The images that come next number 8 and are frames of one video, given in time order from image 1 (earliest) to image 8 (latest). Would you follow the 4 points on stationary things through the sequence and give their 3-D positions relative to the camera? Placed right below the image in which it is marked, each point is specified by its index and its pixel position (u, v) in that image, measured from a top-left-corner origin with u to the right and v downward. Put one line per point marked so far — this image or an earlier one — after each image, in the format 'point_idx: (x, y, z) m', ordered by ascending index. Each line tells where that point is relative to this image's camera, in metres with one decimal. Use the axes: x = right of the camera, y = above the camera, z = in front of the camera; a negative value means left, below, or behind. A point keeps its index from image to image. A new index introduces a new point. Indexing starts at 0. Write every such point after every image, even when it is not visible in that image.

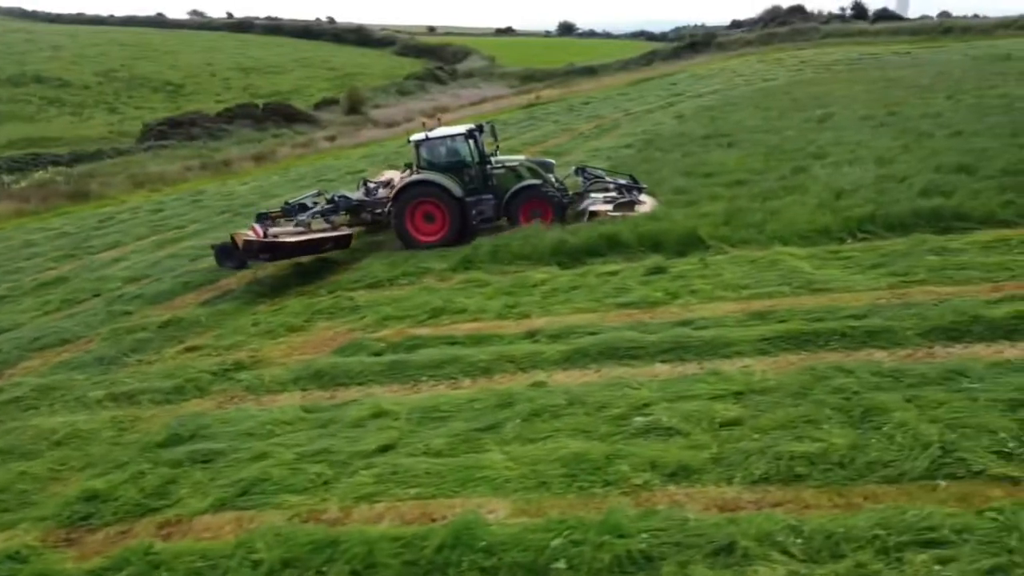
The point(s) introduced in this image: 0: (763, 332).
0: (+3.0, -0.5, +8.5) m
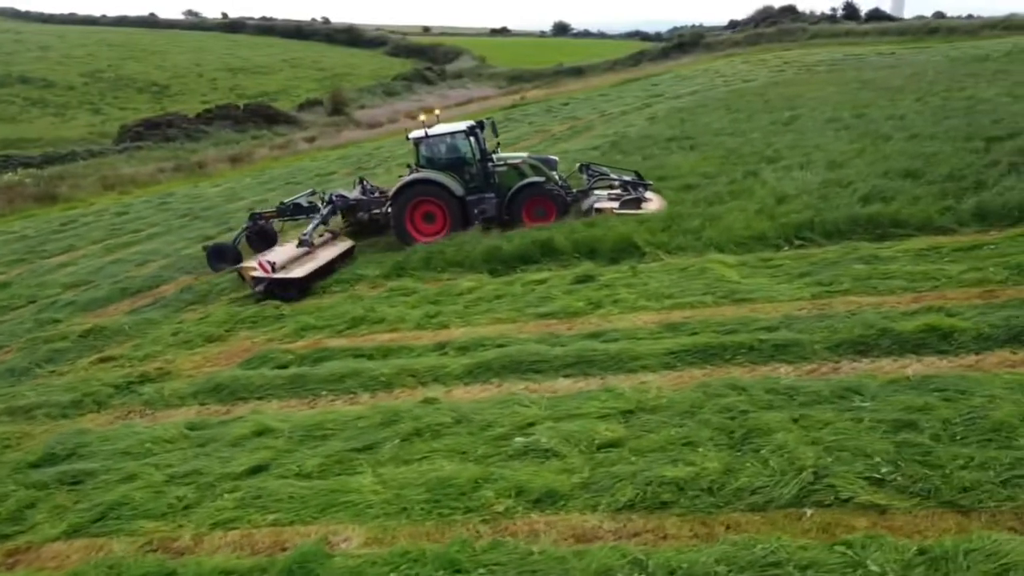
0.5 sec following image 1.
0: (+1.8, -0.6, +8.2) m
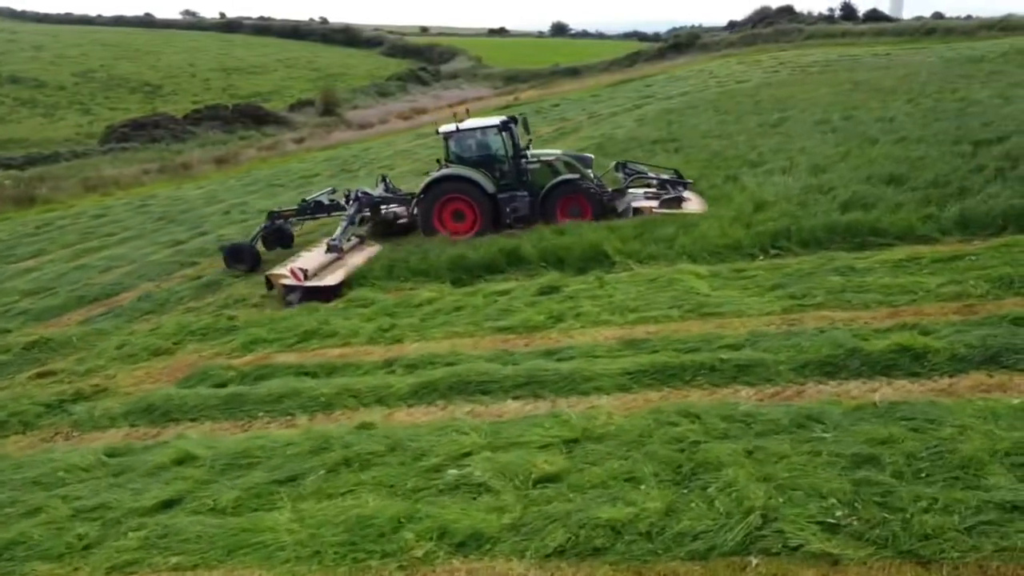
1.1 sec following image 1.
0: (+1.3, -0.8, +7.7) m
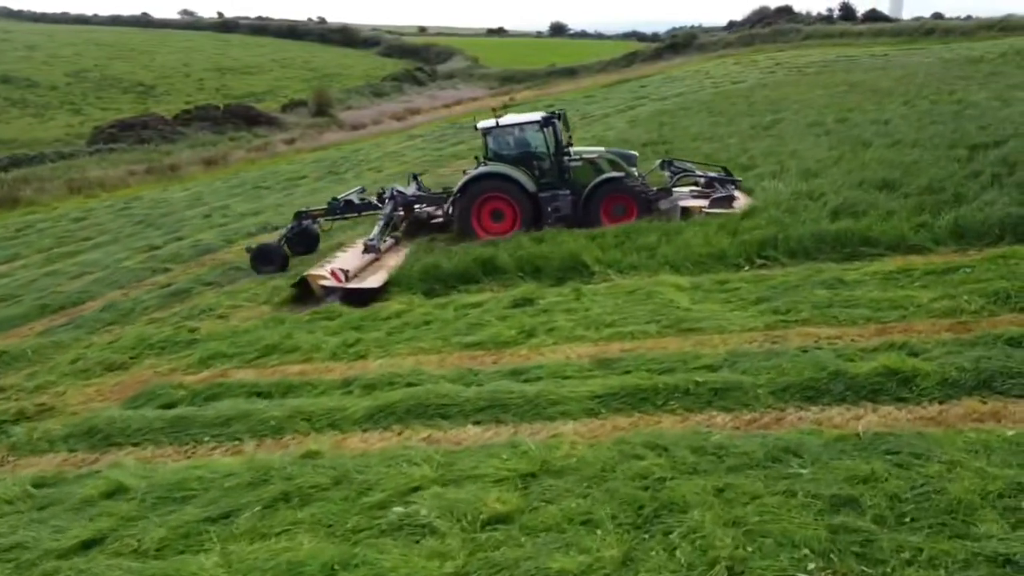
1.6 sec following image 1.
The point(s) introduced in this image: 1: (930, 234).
0: (+0.9, -1.0, +7.2) m
1: (+6.1, +0.8, +10.5) m
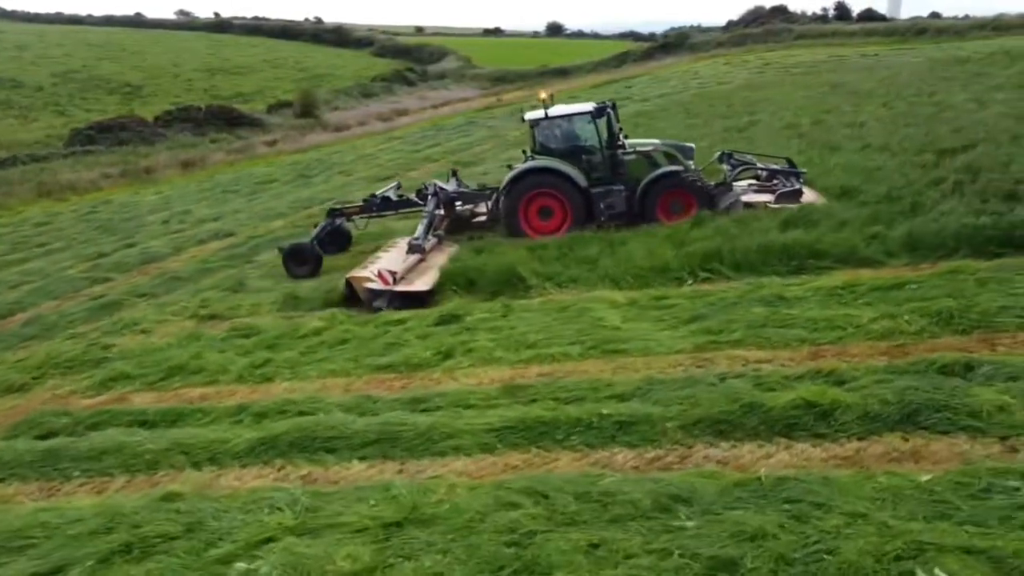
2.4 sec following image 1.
0: (-0.1, -1.2, +6.7) m
1: (+5.1, +0.6, +9.9) m
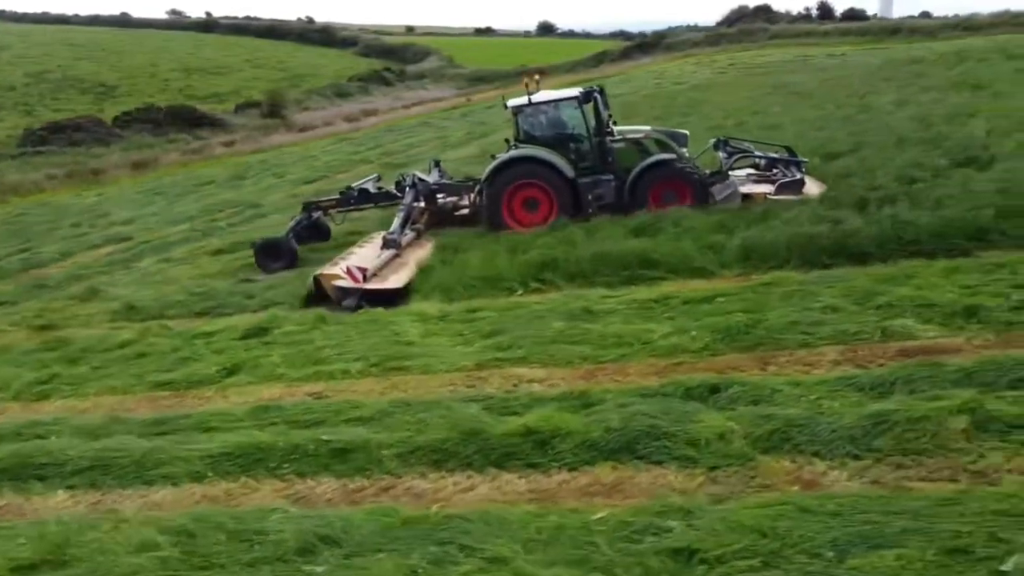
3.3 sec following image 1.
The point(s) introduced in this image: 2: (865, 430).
0: (-2.5, -1.4, +6.3) m
1: (+2.7, +0.4, +9.6) m
2: (+2.6, -1.1, +5.3) m
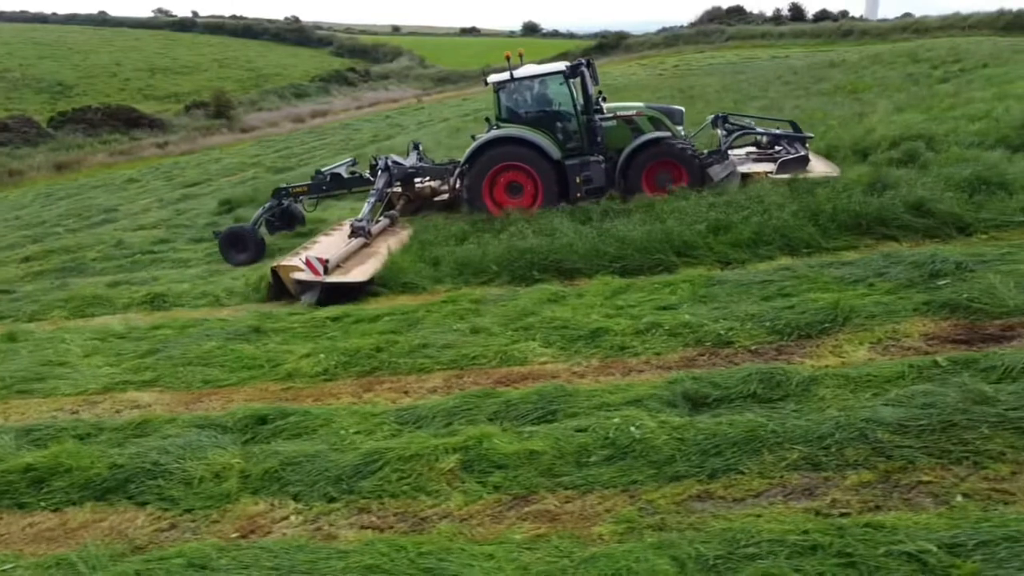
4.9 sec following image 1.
0: (-6.3, -1.6, +5.9) m
1: (-1.1, +0.2, +9.2) m
2: (-1.1, -1.3, +5.0) m
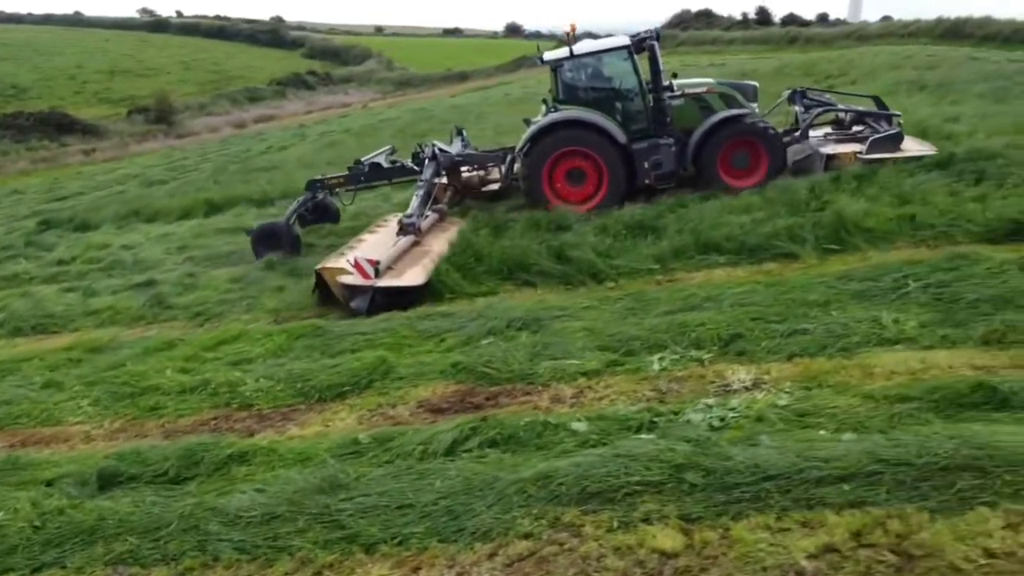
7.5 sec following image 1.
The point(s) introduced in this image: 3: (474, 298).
0: (-10.4, -2.1, +5.7) m
1: (-5.3, -0.3, +9.0) m
2: (-5.3, -1.8, +4.8) m
3: (-0.4, -0.1, +8.1) m
